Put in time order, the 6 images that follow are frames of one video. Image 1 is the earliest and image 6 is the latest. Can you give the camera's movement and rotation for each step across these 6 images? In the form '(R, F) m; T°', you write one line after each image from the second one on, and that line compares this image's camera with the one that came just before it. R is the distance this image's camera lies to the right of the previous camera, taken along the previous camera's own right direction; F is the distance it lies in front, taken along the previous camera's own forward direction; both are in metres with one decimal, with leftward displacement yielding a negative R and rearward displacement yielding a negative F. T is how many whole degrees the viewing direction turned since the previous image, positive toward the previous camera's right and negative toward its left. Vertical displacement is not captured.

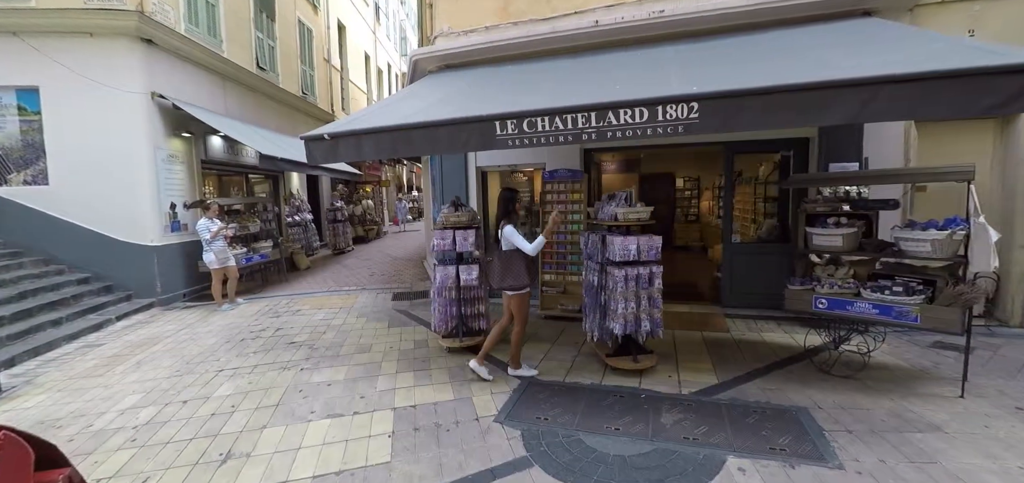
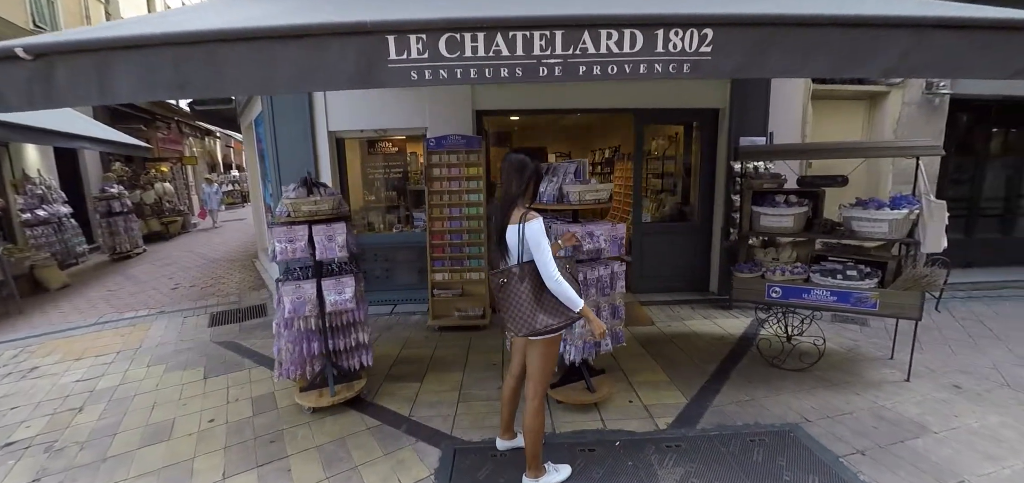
(-0.3, +1.3) m; +20°
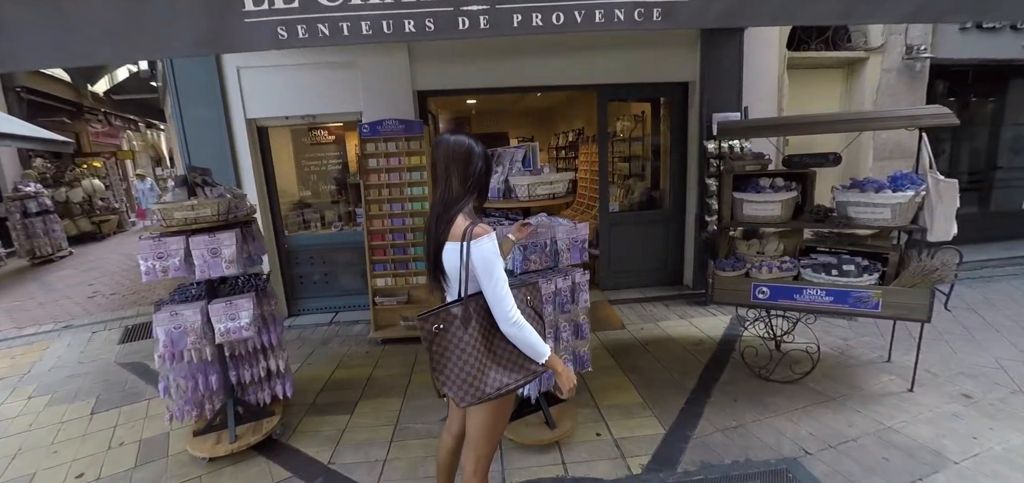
(+0.2, +0.6) m; +3°
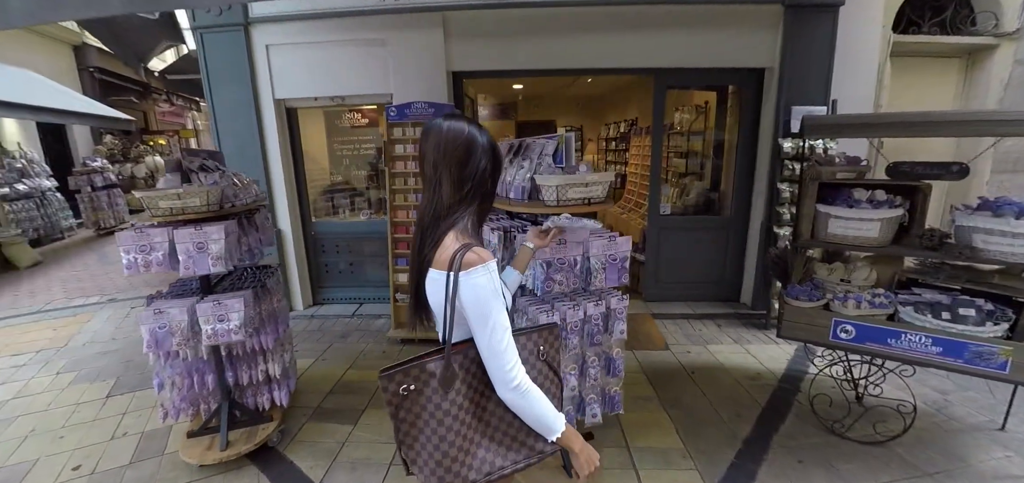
(+0.1, +0.4) m; -6°
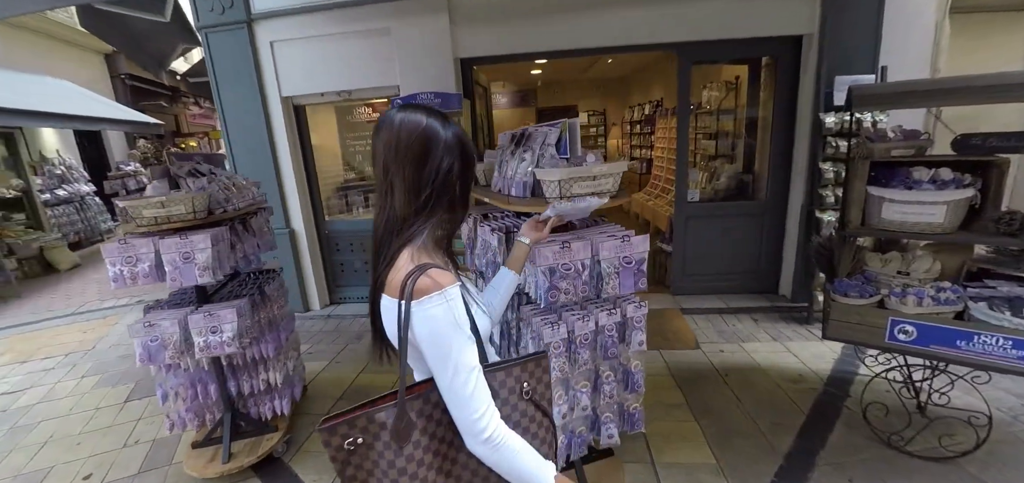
(+0.1, +0.2) m; -4°
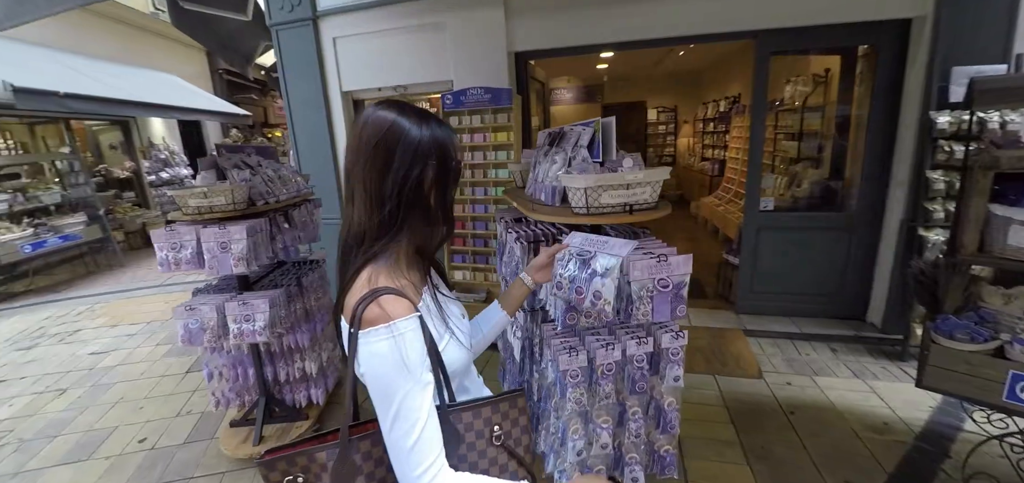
(+0.1, +0.2) m; -8°
